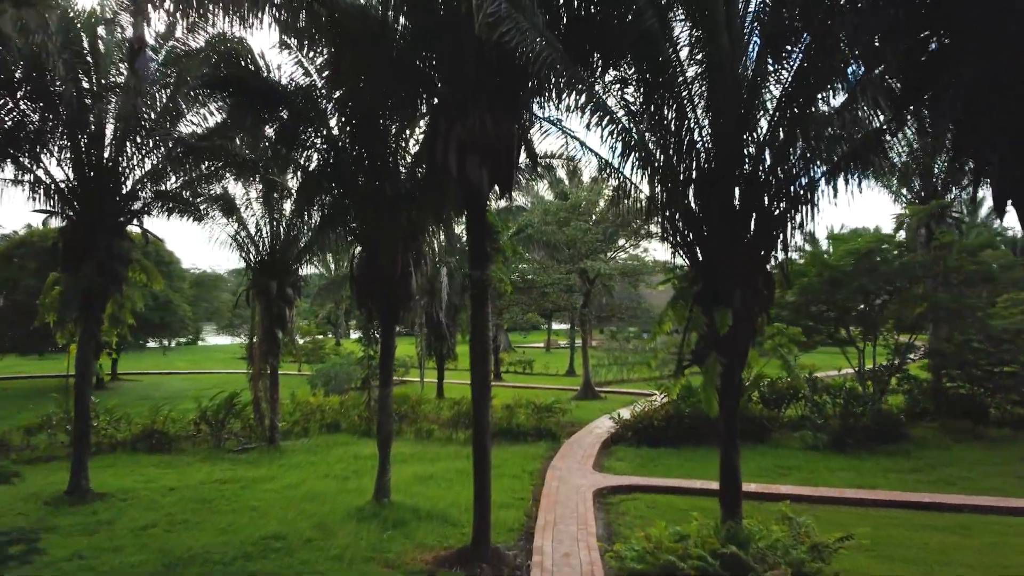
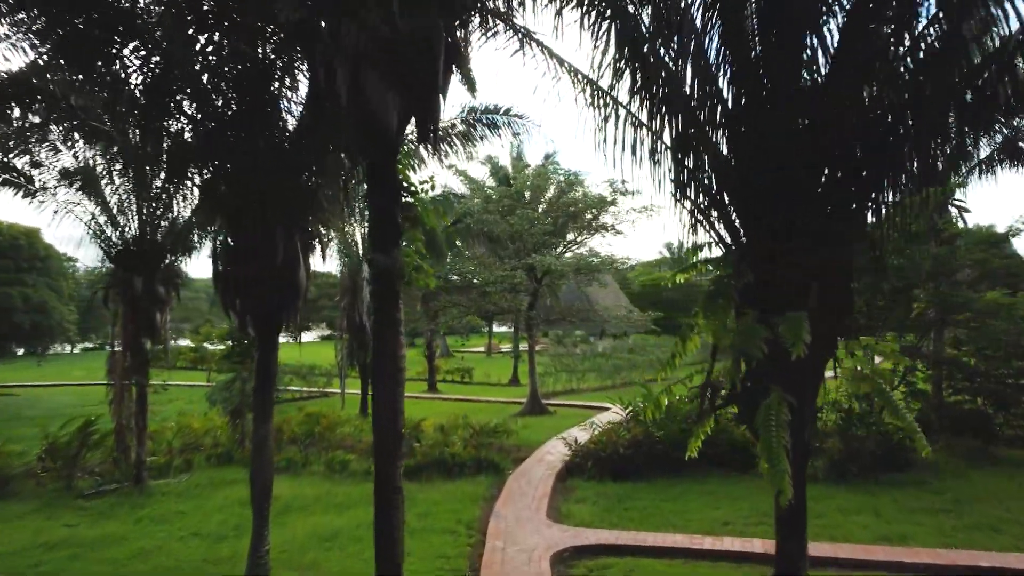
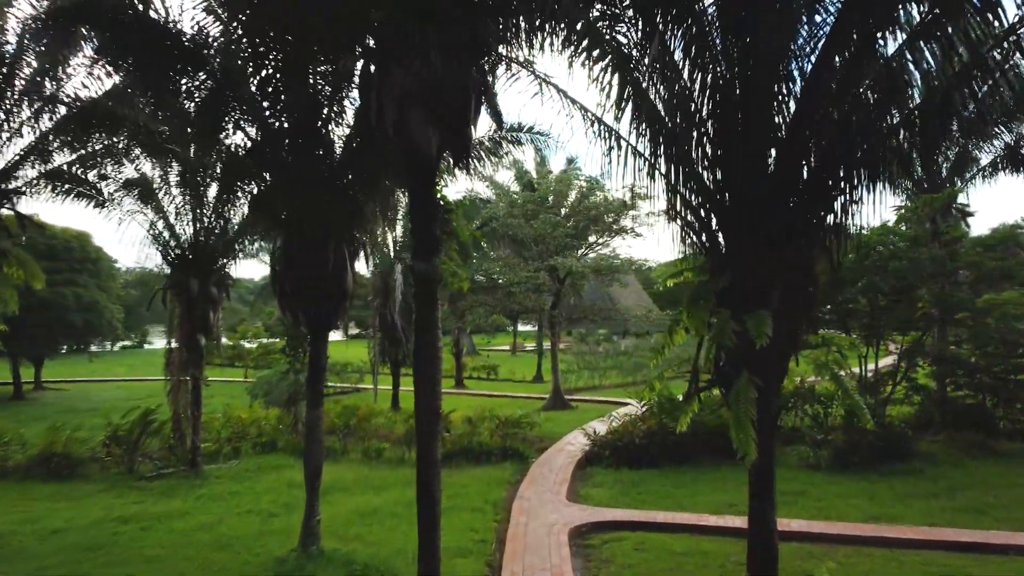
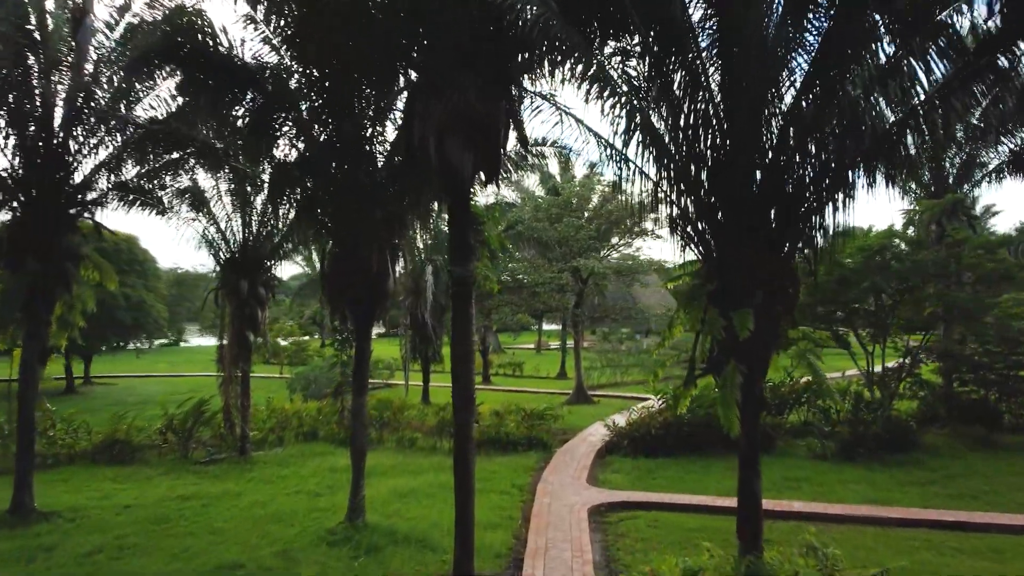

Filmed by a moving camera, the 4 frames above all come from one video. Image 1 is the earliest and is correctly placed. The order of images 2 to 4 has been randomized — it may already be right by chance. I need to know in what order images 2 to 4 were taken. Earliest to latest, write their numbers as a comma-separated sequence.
4, 3, 2
